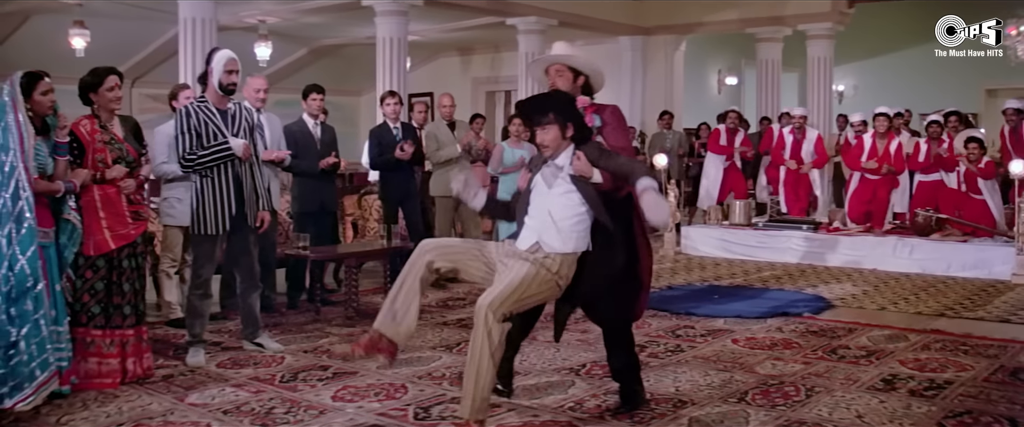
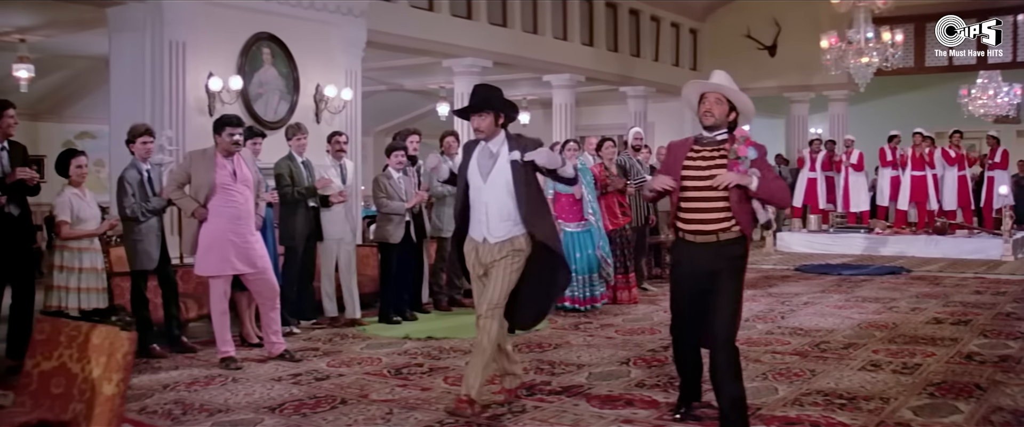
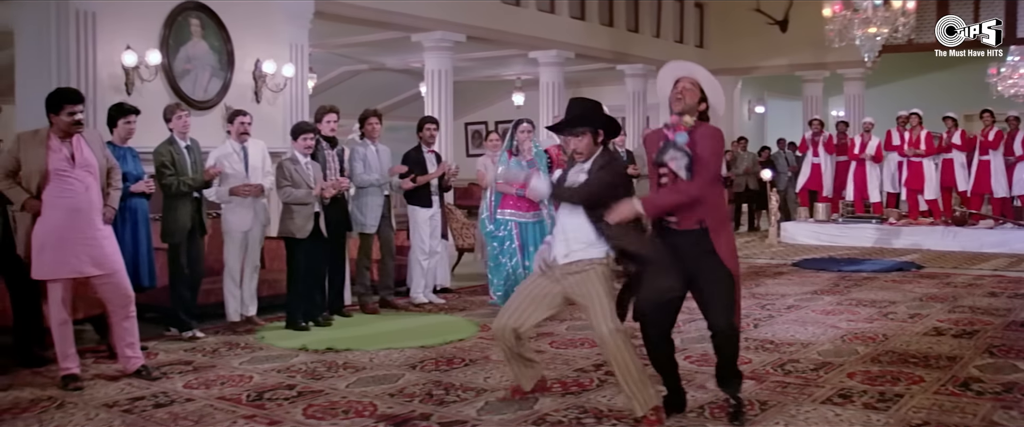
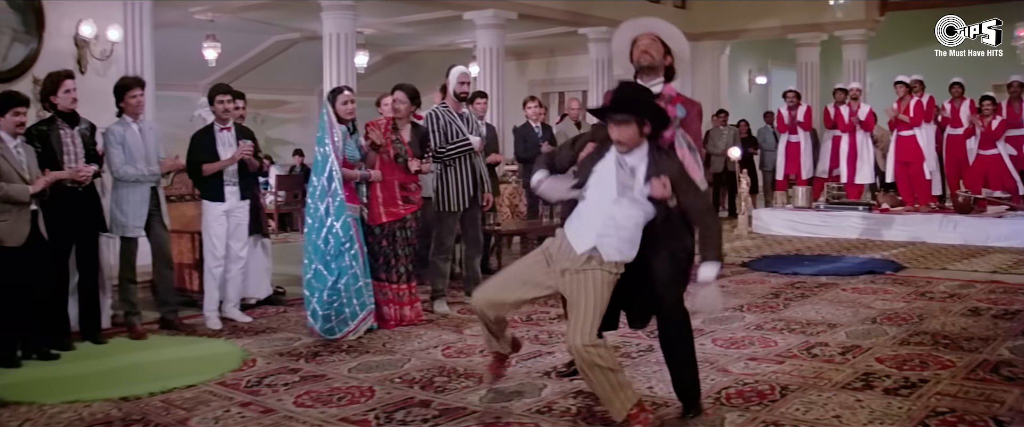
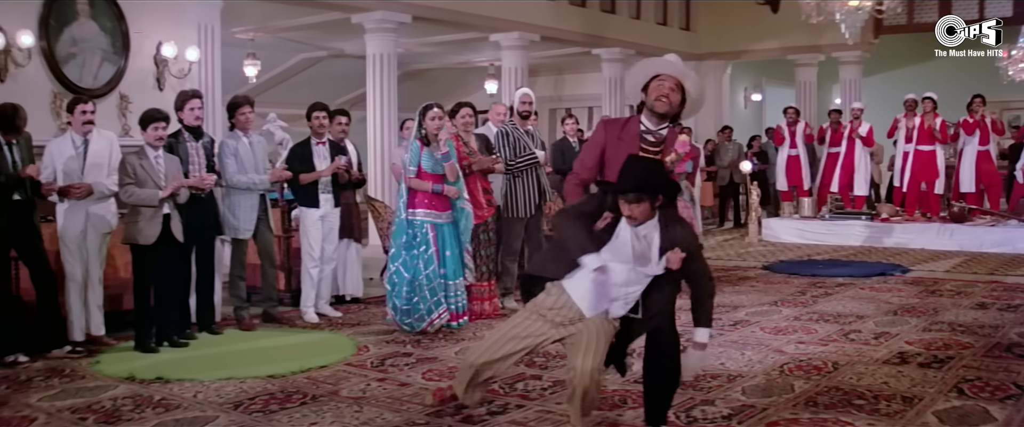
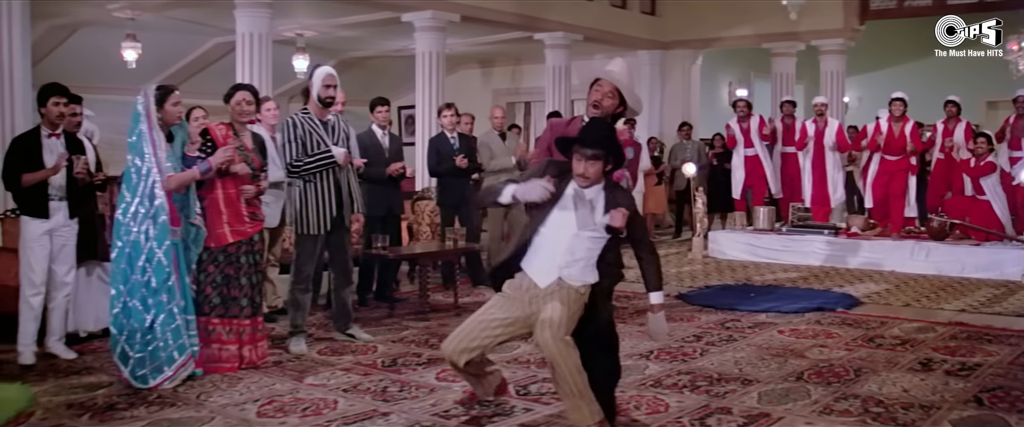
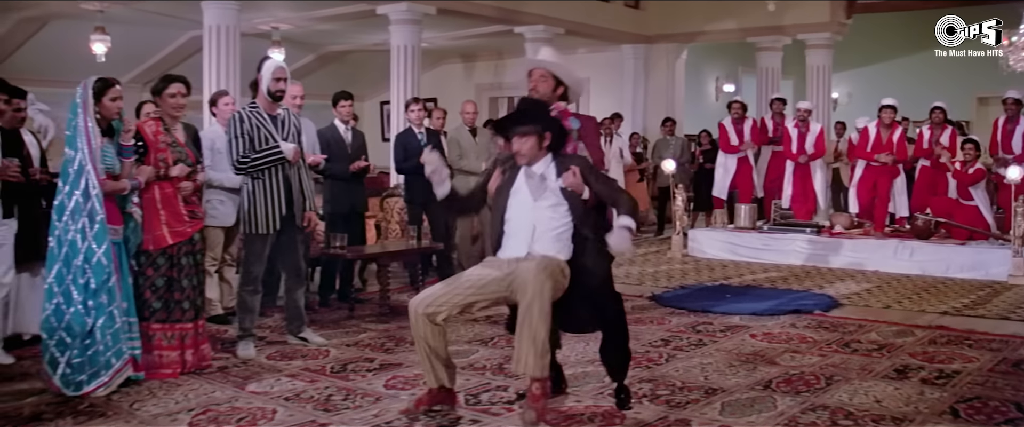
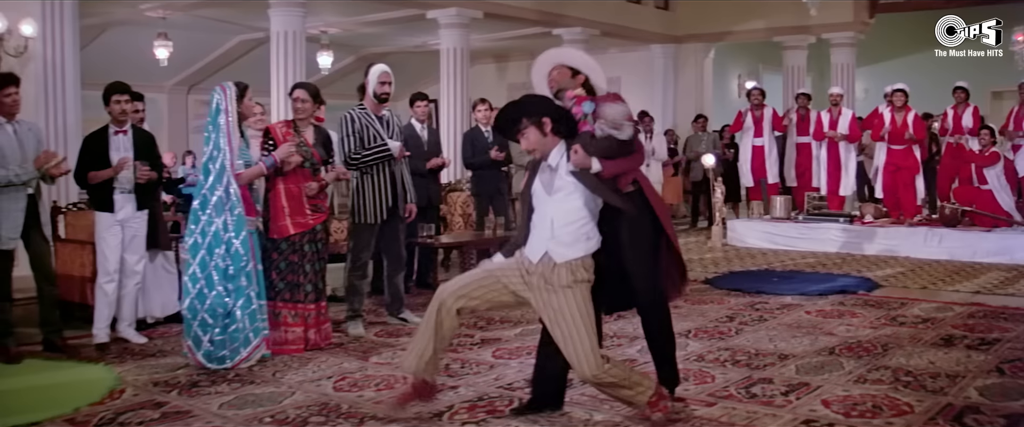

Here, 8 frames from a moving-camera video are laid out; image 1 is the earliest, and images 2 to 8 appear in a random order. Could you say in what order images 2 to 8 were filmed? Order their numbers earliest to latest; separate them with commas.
7, 6, 8, 4, 5, 3, 2
